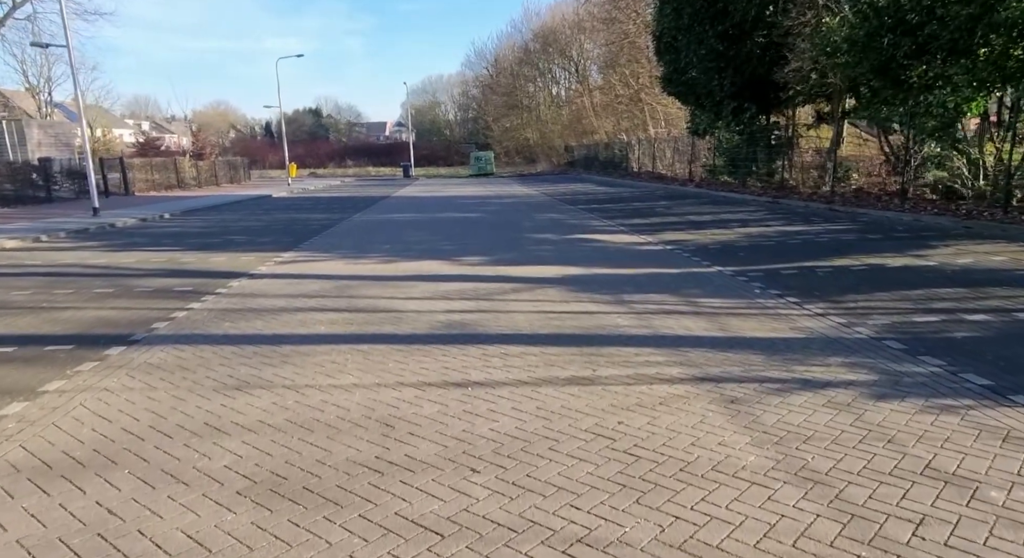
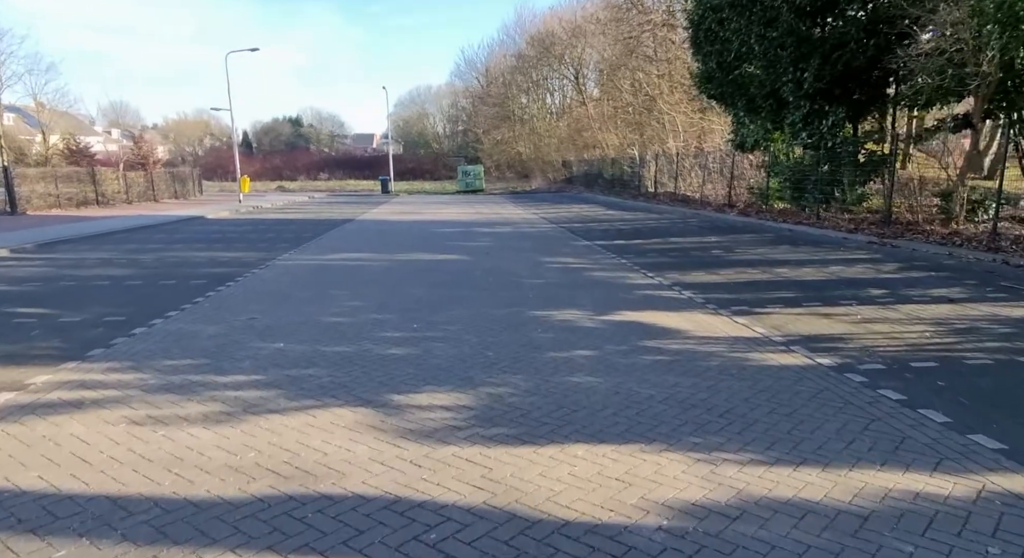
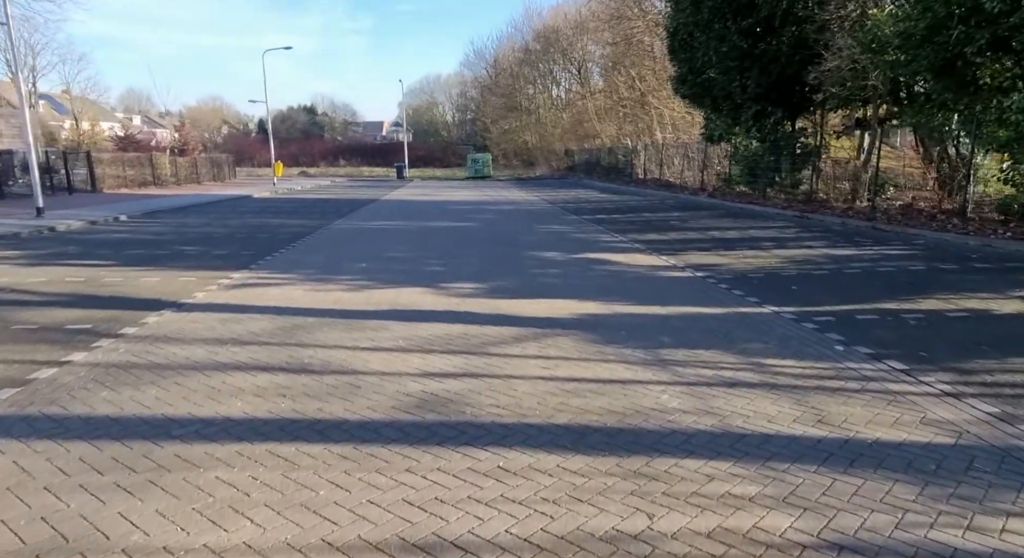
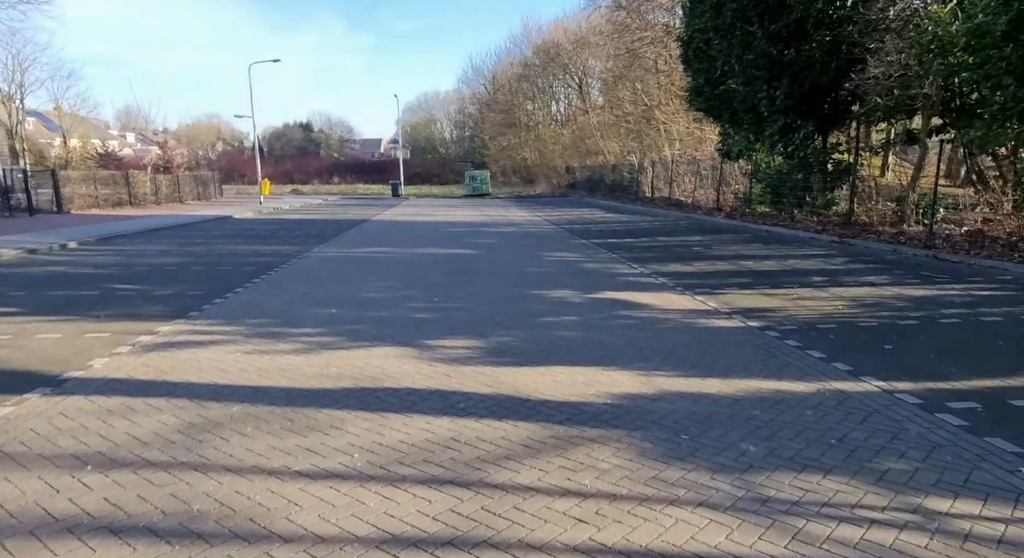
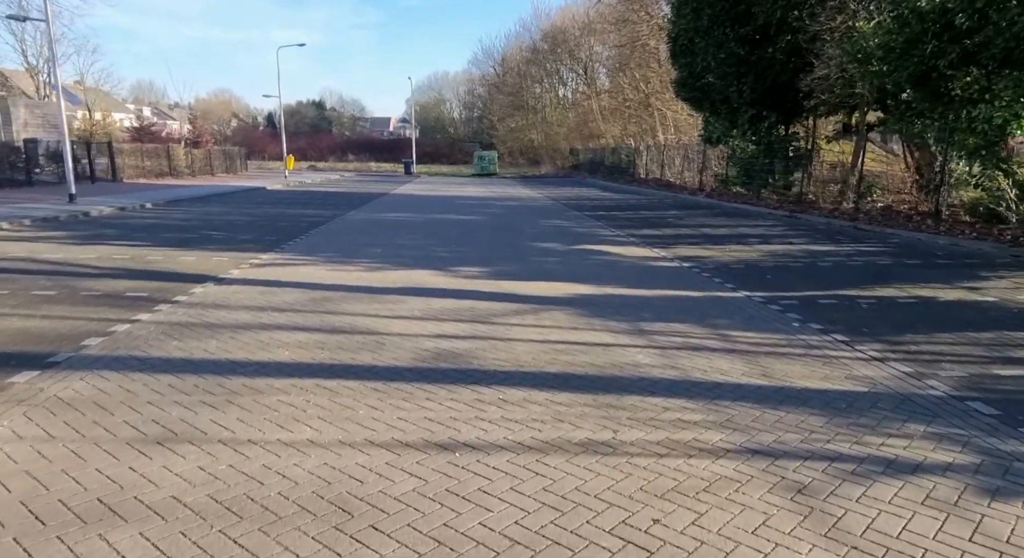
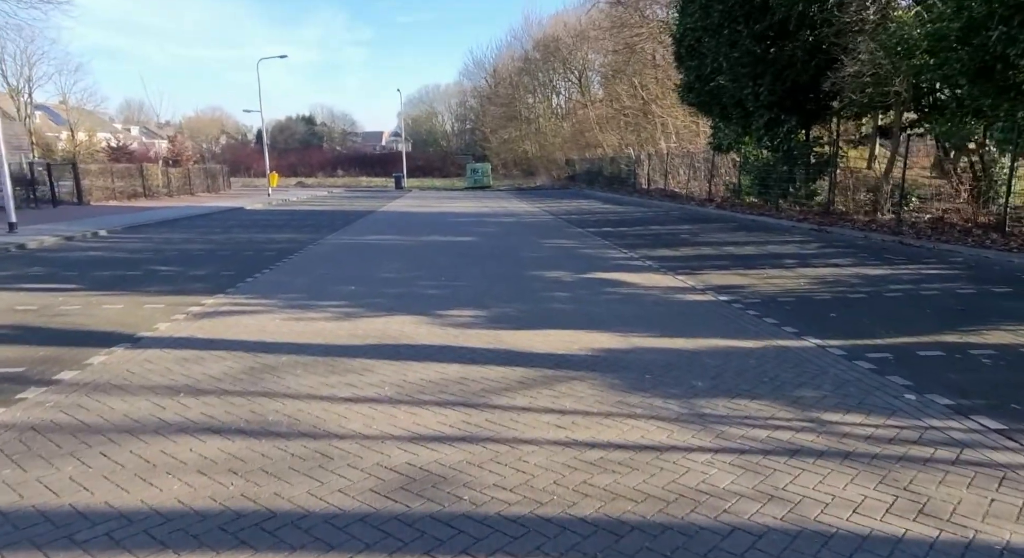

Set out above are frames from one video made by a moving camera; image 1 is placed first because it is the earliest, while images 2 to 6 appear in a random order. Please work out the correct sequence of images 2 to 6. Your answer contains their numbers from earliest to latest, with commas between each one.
5, 3, 6, 4, 2
